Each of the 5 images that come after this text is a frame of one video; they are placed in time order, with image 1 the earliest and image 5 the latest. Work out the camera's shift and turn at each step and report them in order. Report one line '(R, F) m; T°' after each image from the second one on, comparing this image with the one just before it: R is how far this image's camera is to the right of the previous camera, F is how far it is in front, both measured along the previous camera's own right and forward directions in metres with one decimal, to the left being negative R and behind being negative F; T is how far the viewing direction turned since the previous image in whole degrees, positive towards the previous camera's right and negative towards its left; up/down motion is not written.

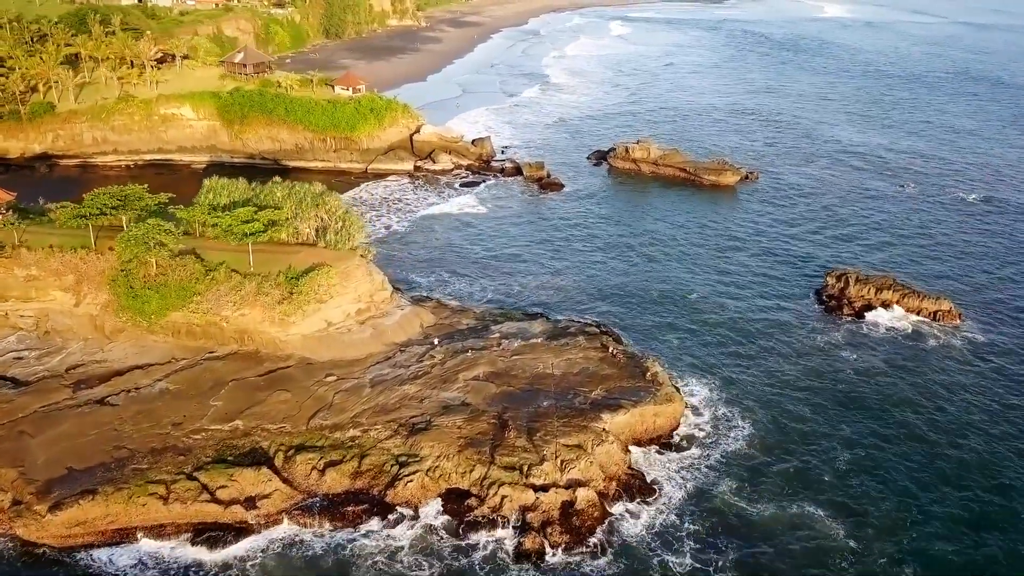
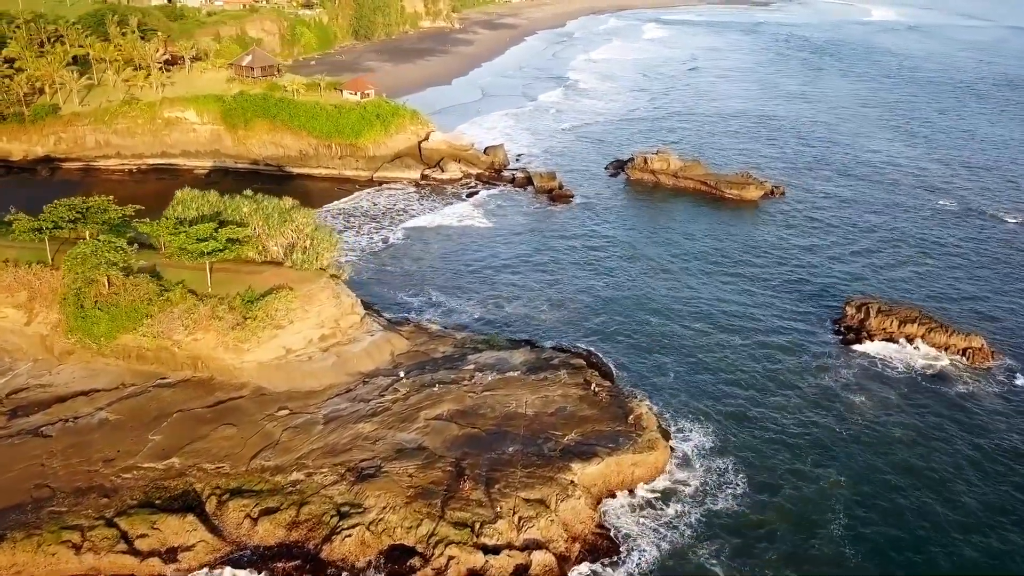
(+2.2, +2.2) m; -3°
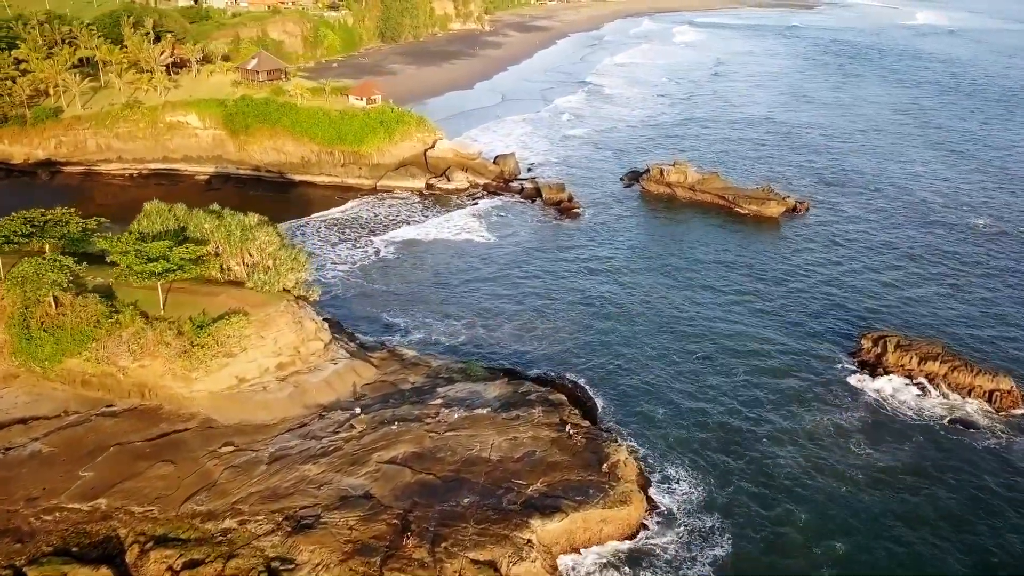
(+2.0, +2.0) m; -3°
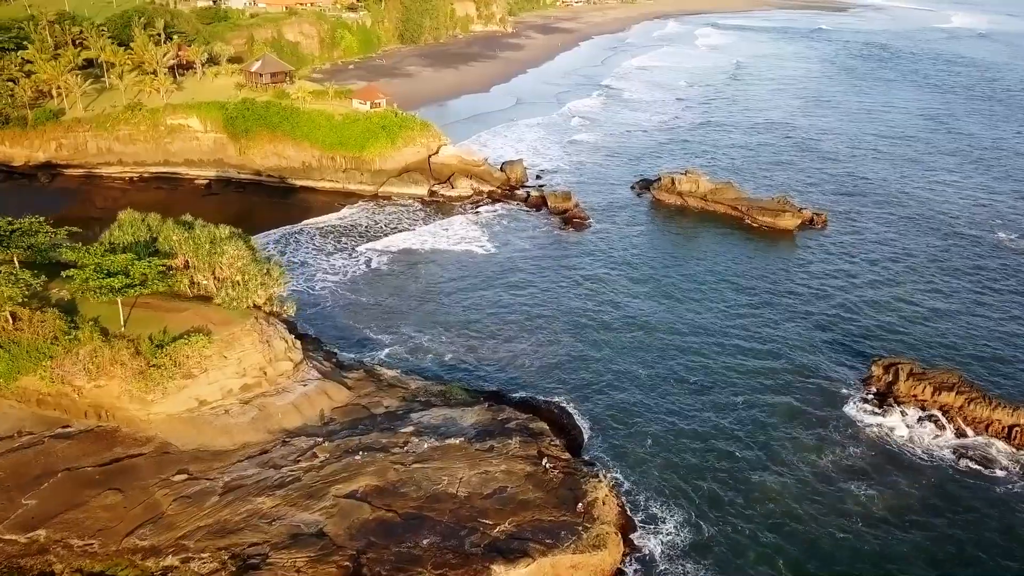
(+1.5, +1.5) m; -2°
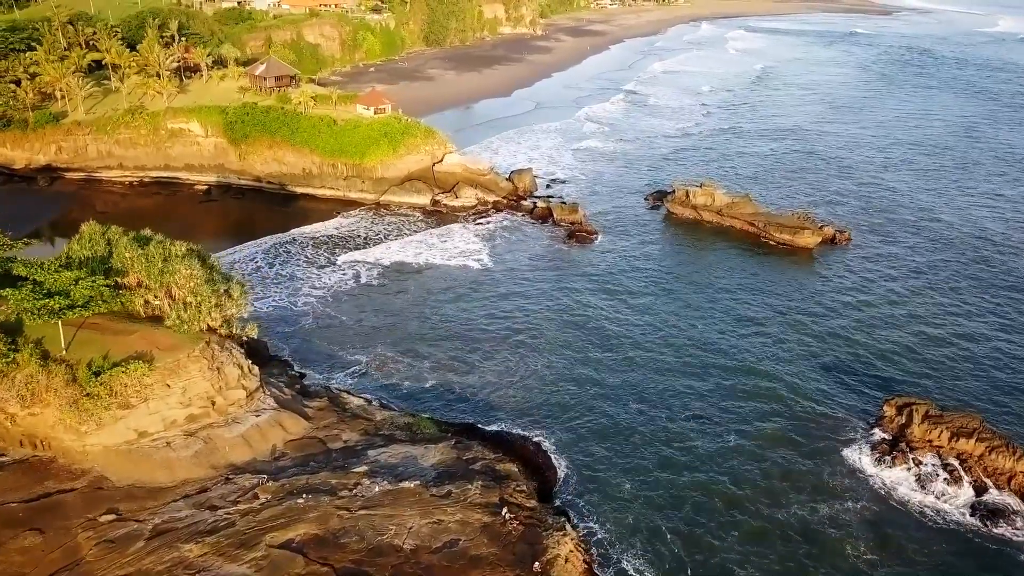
(+1.9, +1.9) m; -3°
